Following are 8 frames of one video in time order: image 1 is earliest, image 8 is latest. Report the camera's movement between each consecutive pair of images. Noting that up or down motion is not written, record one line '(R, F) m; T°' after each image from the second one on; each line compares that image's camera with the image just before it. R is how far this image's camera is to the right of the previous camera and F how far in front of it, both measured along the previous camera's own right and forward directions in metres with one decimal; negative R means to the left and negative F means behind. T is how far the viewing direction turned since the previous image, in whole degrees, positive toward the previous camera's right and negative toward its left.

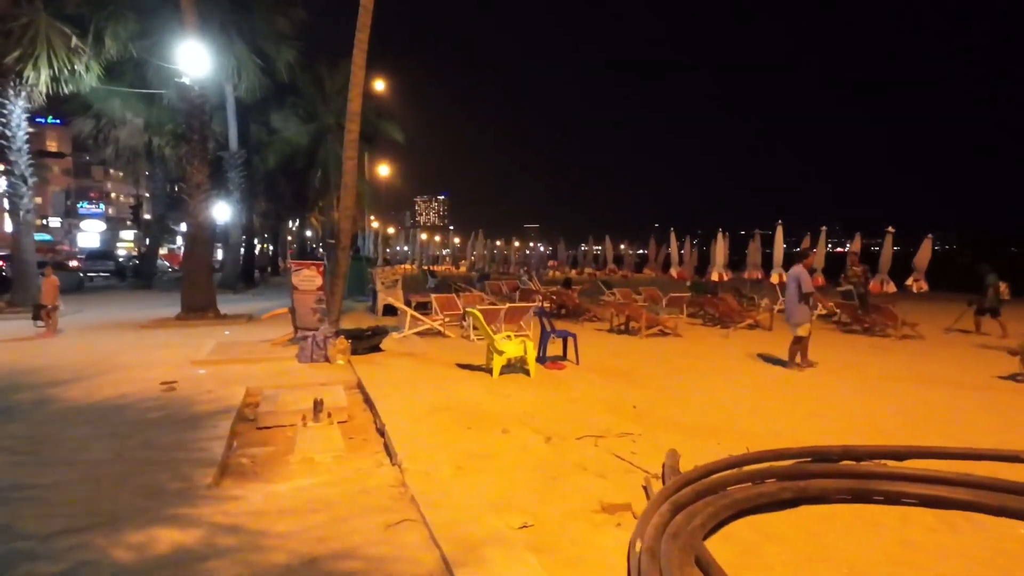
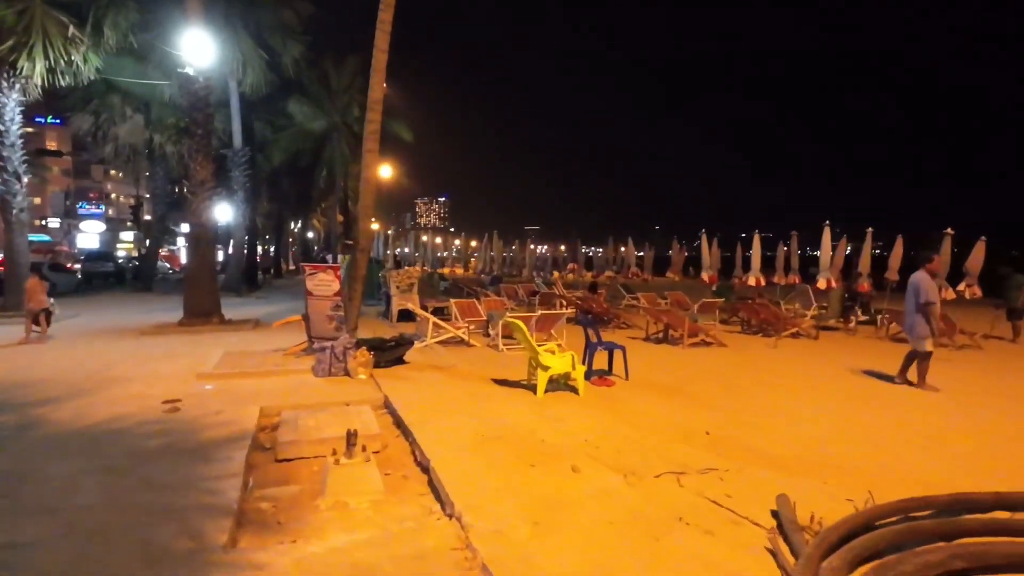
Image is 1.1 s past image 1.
(-0.7, +1.1) m; 0°
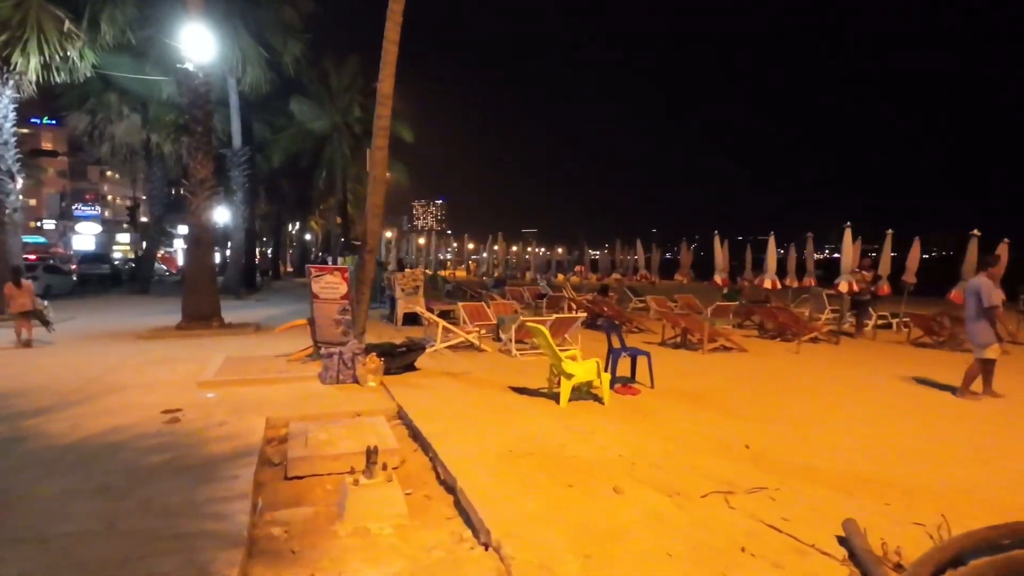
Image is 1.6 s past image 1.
(-0.3, +0.5) m; 0°
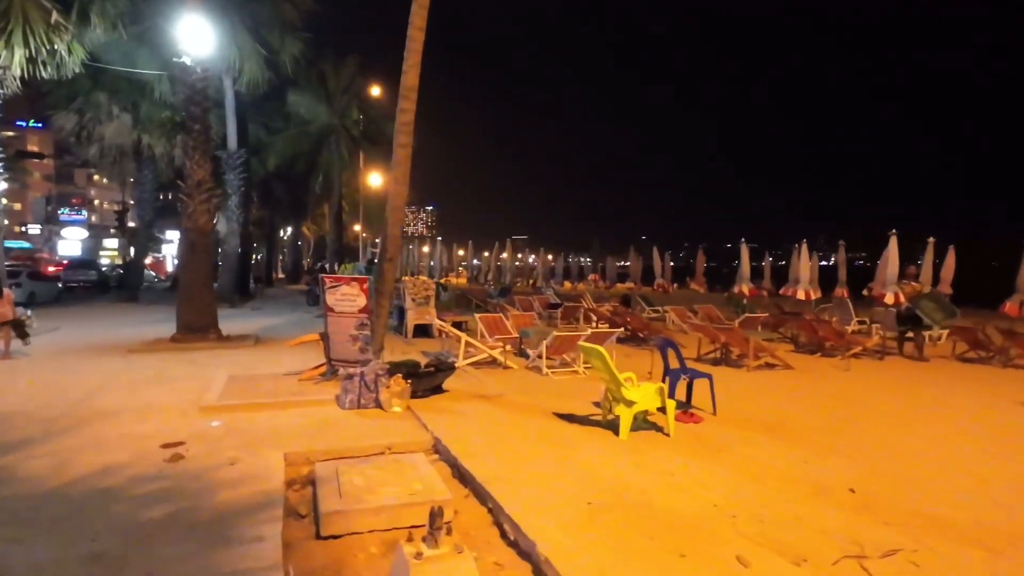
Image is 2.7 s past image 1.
(-0.7, +1.1) m; +1°
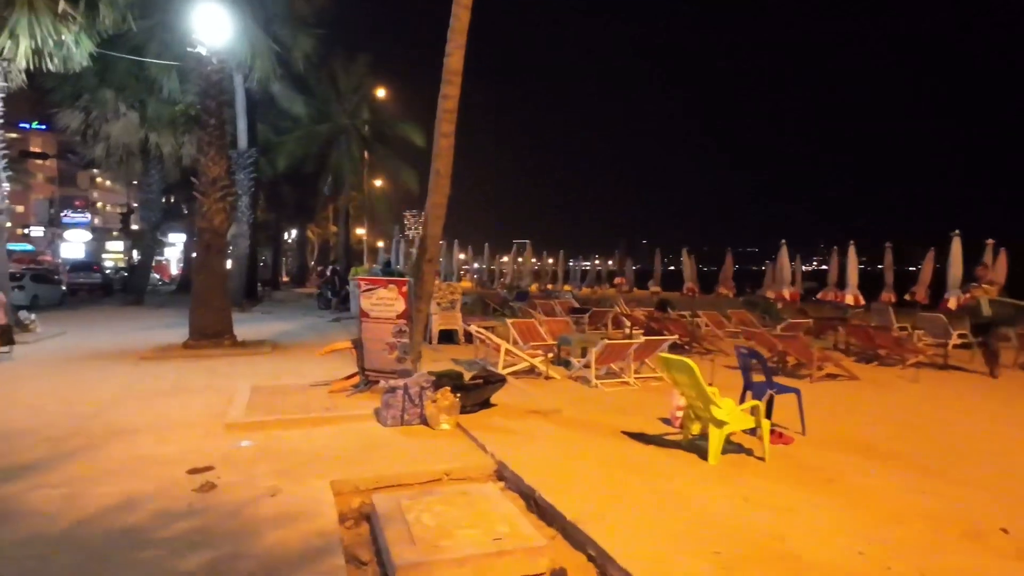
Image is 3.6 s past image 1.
(-0.7, +0.9) m; 0°
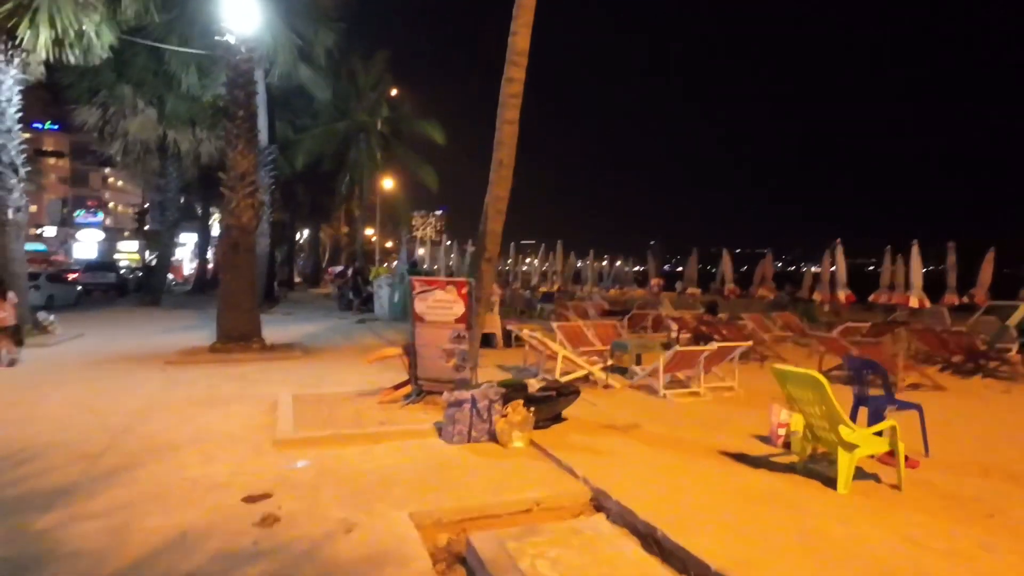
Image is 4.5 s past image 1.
(-0.8, +0.8) m; -1°
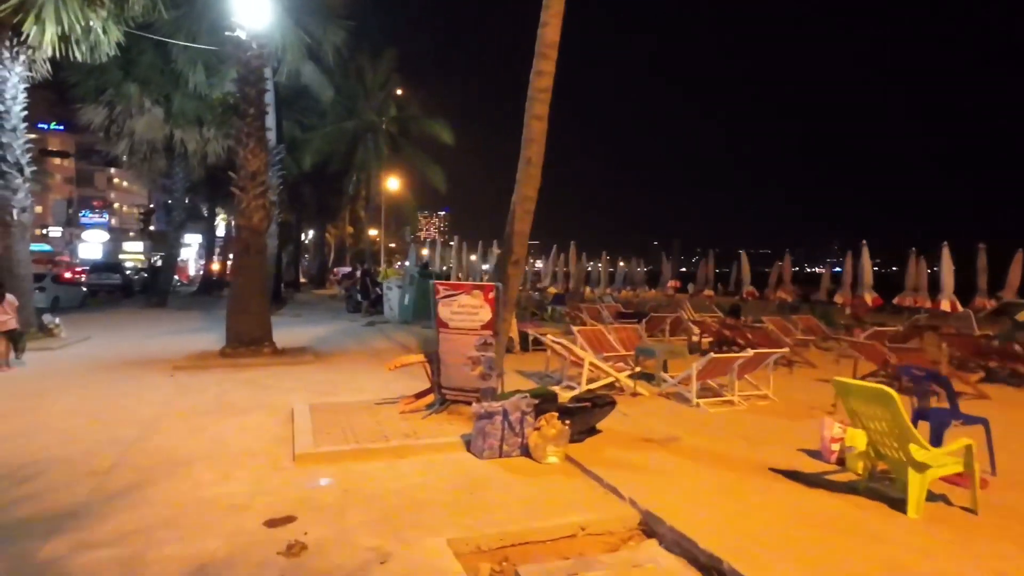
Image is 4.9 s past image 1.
(-0.3, +0.4) m; 0°
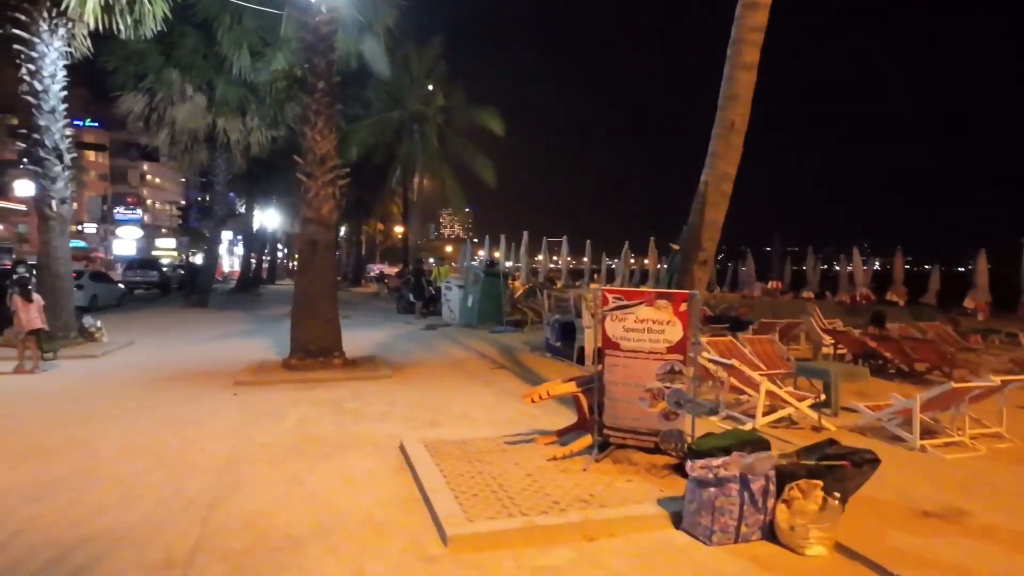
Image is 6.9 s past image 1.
(-1.6, +2.0) m; -2°
